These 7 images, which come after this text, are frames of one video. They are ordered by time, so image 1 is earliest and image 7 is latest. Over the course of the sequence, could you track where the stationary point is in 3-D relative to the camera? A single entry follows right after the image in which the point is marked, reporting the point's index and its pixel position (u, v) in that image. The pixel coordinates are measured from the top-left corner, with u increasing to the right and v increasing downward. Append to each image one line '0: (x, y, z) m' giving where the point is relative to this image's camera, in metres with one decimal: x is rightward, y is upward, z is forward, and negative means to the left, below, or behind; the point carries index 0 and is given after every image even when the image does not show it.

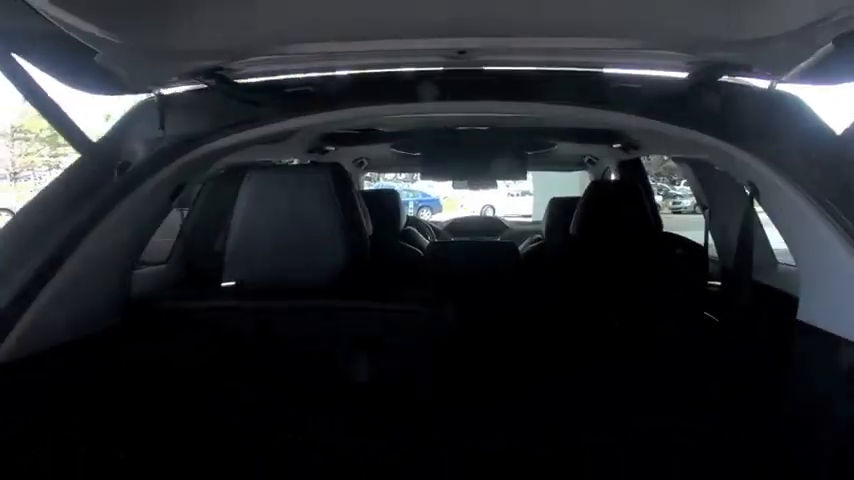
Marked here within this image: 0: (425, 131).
0: (0.0, +0.5, +3.9) m
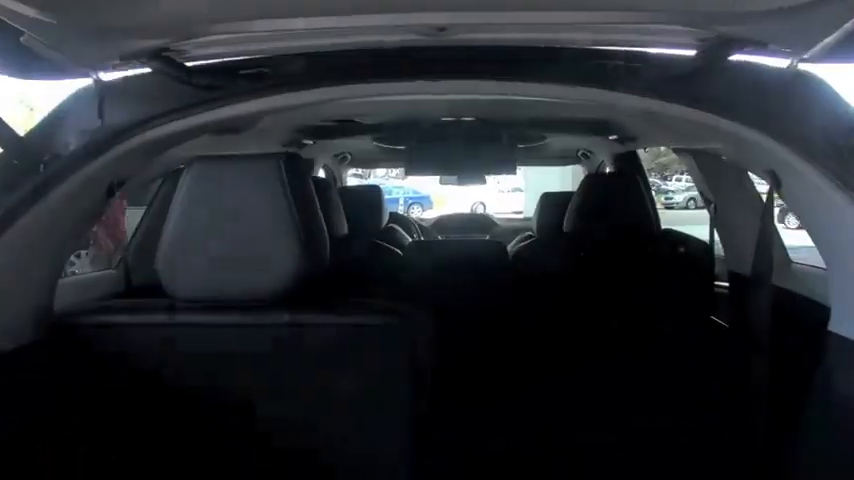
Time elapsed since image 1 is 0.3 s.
0: (-0.1, +0.5, +3.6) m
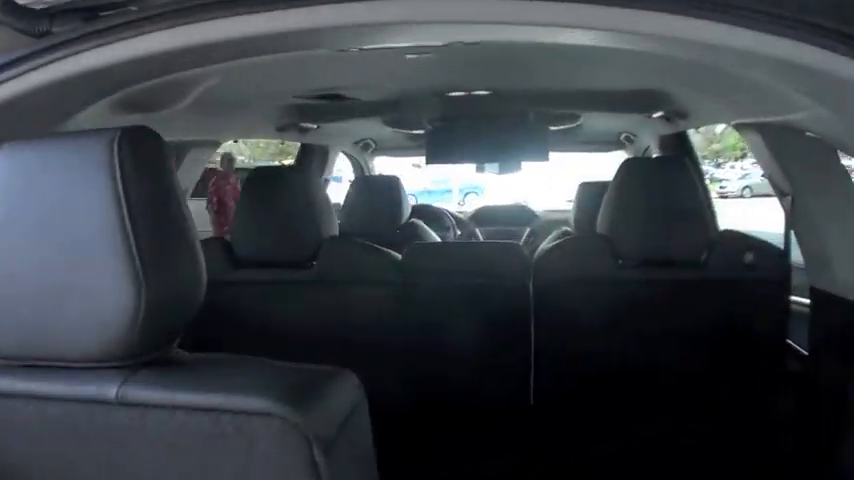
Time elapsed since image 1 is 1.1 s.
0: (0.0, +0.5, +3.1) m
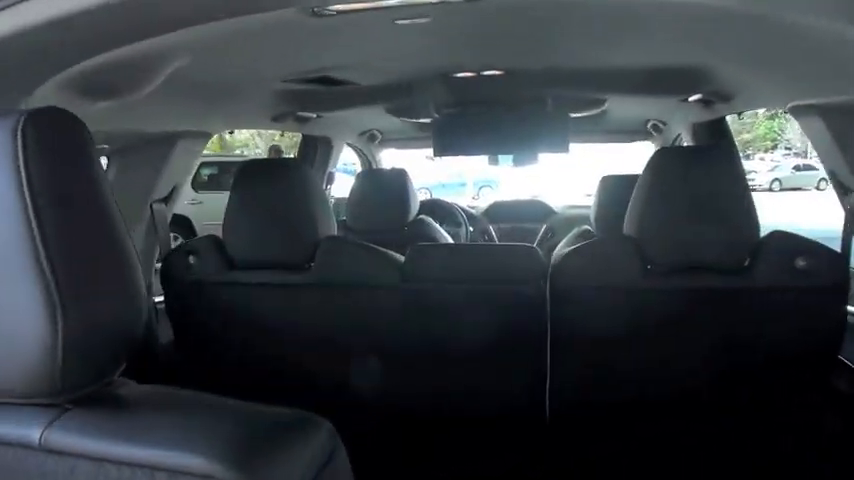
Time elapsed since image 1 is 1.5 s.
0: (0.0, +0.5, +2.8) m
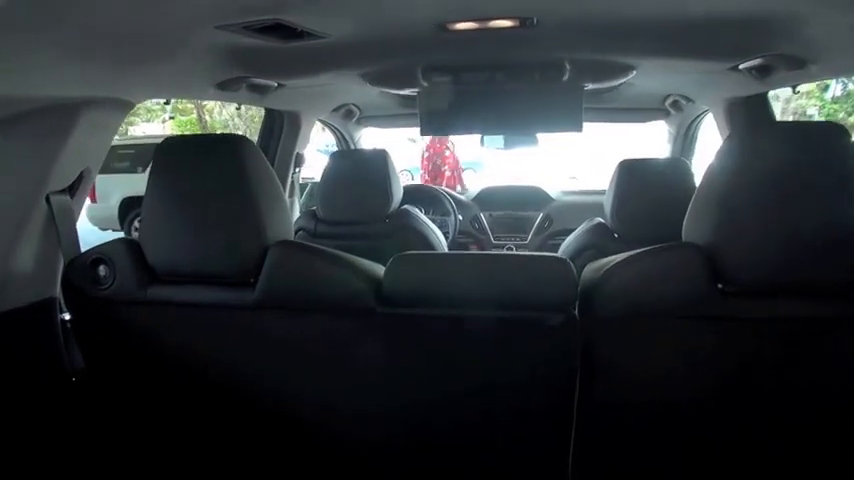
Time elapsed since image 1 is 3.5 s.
0: (-0.1, +0.5, +2.2) m
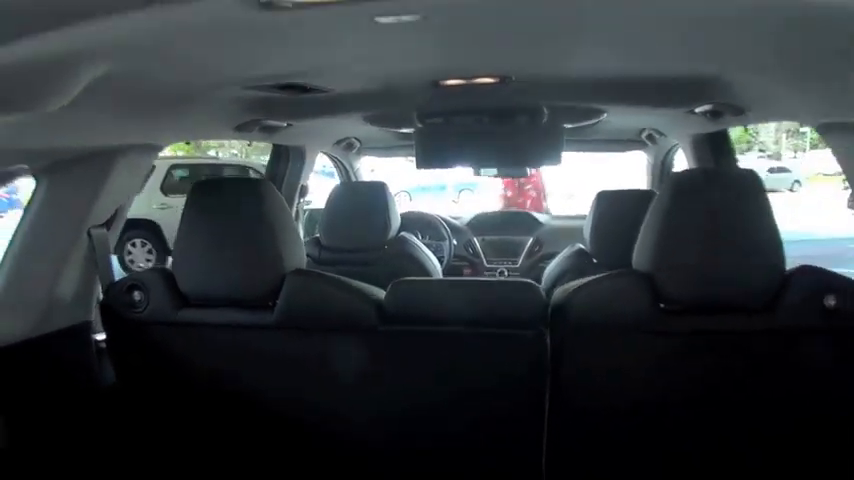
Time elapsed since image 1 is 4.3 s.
0: (-0.1, +0.5, +2.5) m
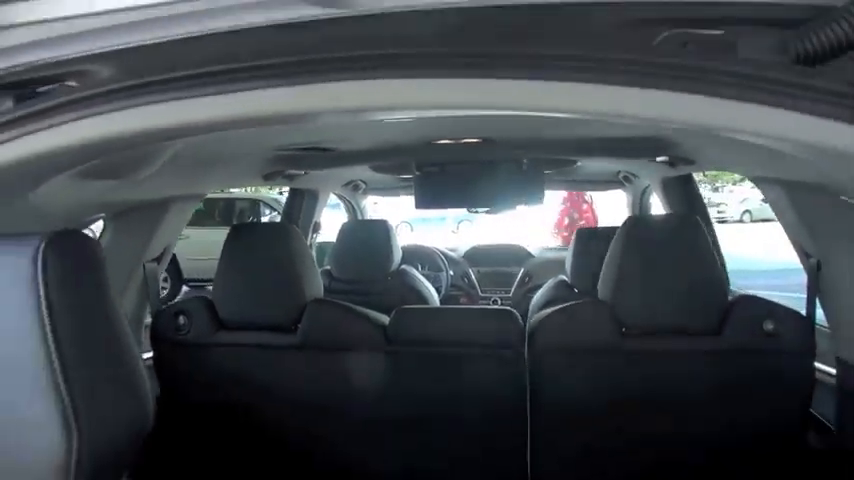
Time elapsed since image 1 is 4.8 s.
0: (-0.1, +0.3, +2.9) m
